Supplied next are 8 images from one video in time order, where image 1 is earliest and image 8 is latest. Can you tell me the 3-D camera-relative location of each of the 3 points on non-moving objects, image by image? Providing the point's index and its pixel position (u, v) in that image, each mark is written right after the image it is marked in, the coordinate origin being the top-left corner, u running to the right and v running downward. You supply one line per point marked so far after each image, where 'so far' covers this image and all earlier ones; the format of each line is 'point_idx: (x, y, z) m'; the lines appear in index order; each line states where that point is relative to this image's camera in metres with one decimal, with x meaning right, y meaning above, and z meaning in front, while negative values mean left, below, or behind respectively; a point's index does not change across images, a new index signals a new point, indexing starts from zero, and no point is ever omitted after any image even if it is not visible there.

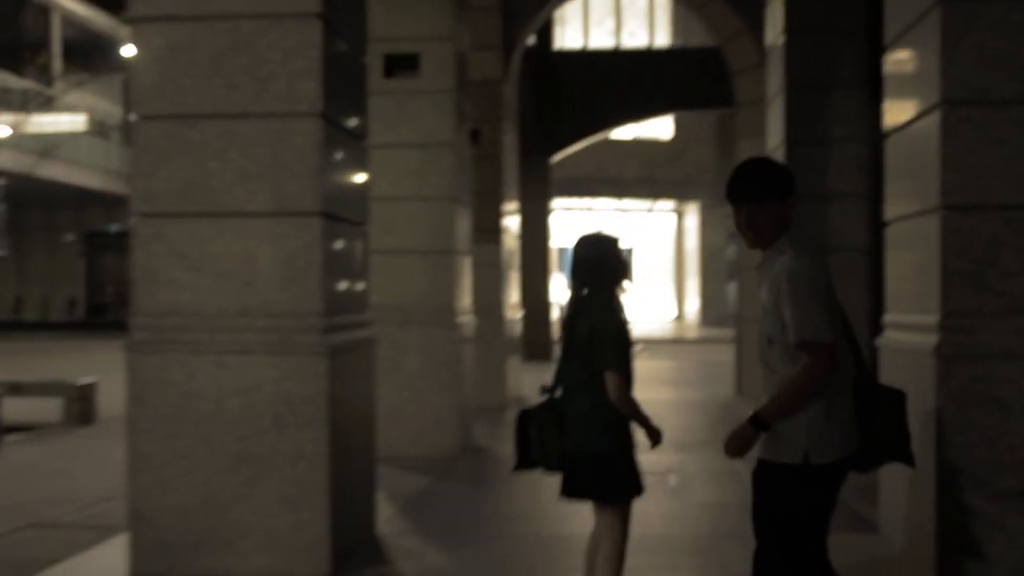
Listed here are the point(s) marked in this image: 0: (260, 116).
0: (-1.4, +0.9, +6.5) m
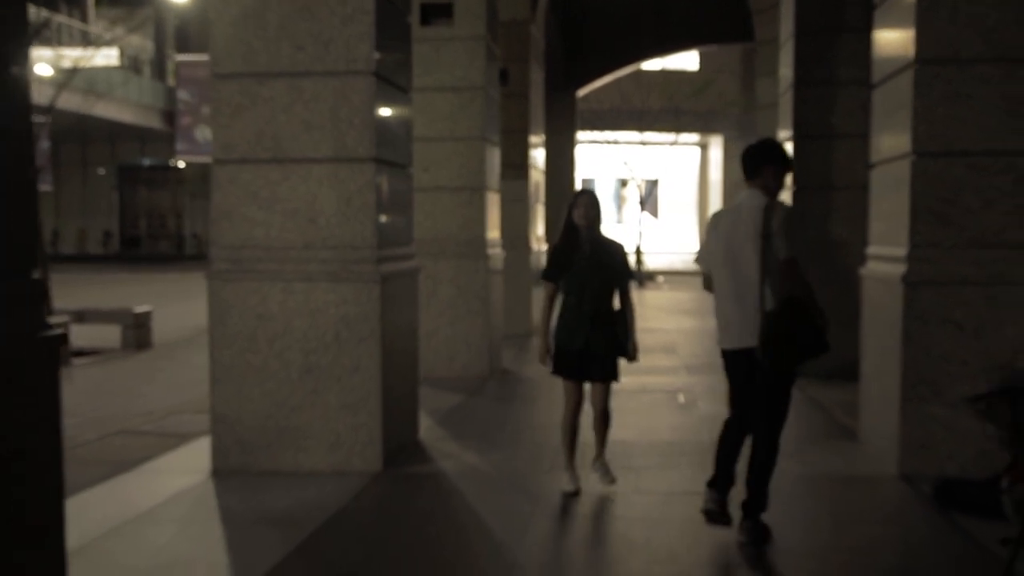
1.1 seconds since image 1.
0: (-1.2, +1.4, +7.5) m
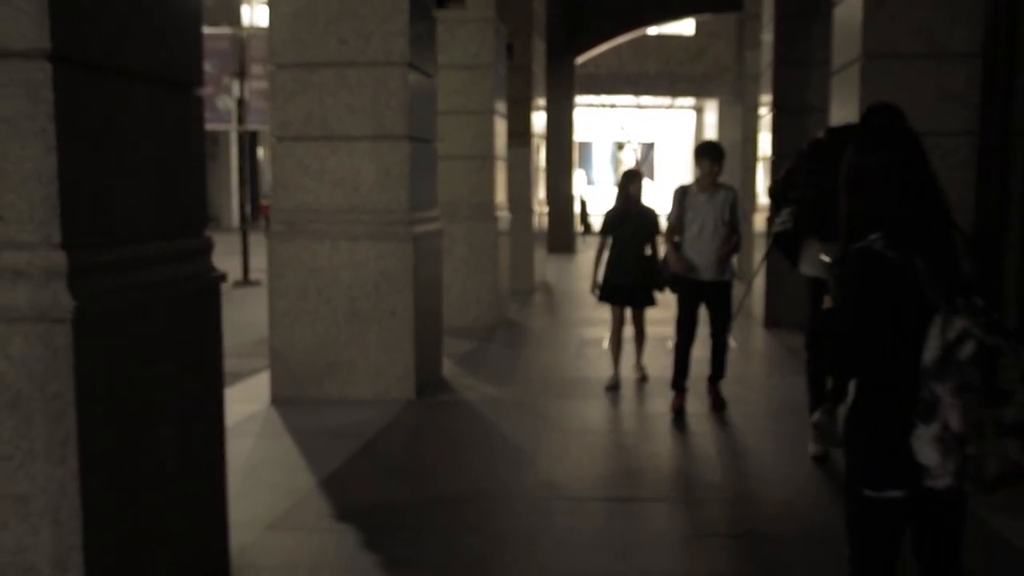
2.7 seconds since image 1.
0: (-1.1, +1.7, +8.8) m
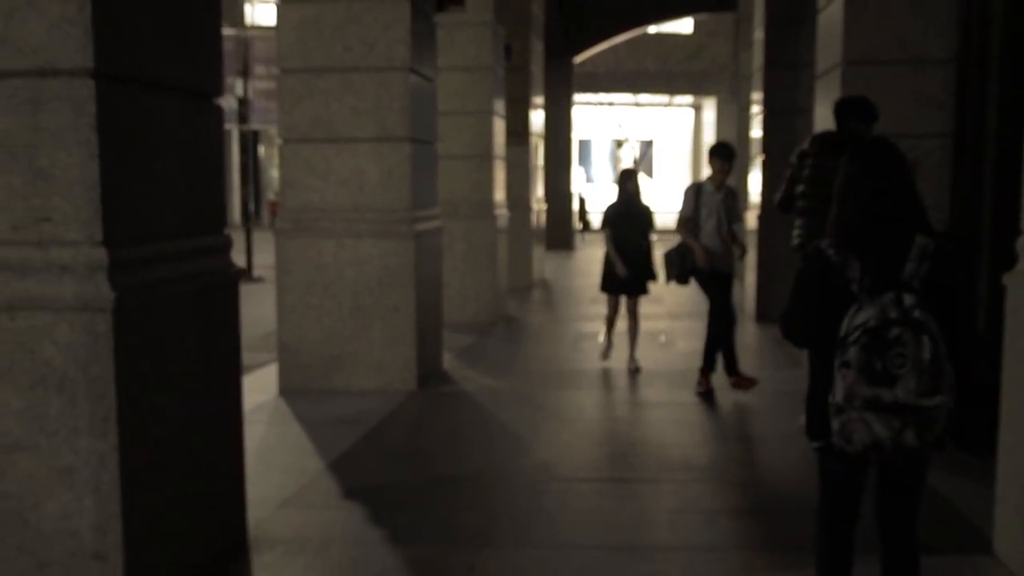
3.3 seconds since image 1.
0: (-1.1, +1.7, +9.2) m
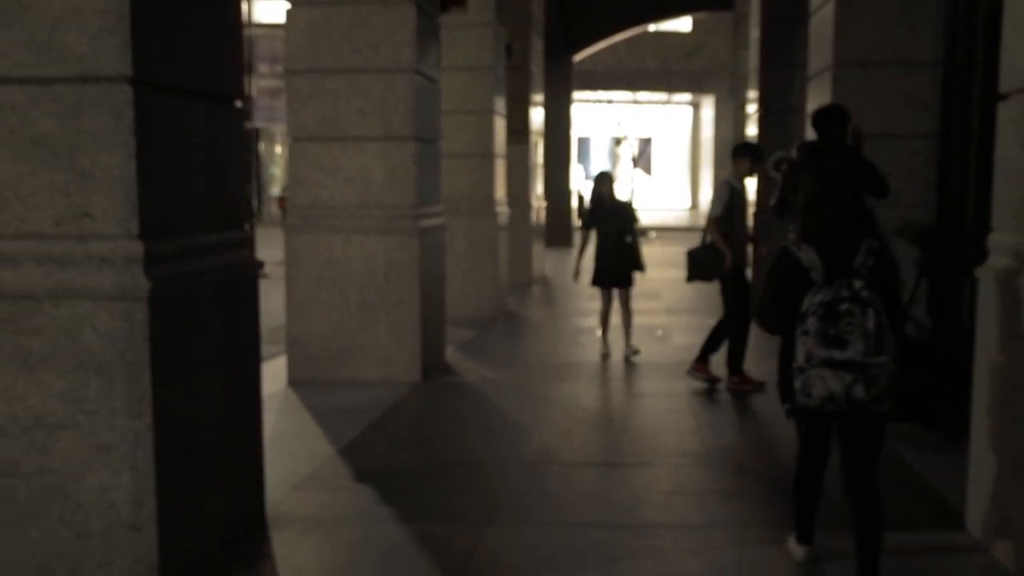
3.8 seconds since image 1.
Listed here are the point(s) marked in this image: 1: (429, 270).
0: (-1.1, +1.7, +9.5) m
1: (-0.7, +0.2, +10.0) m
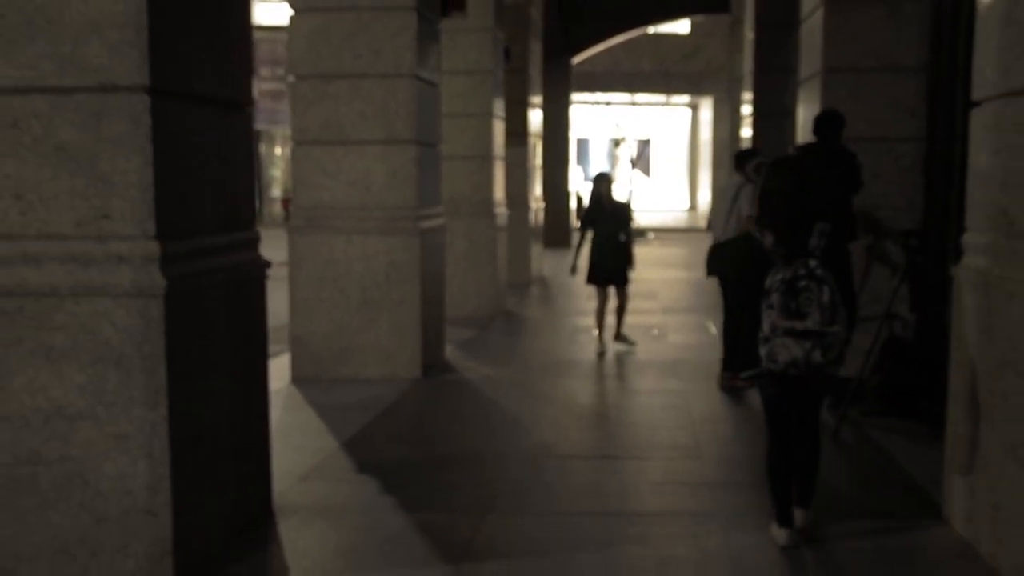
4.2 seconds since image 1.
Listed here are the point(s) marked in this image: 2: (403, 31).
0: (-1.1, +1.8, +9.8) m
1: (-0.7, +0.2, +10.2) m
2: (-0.9, +2.1, +9.7) m
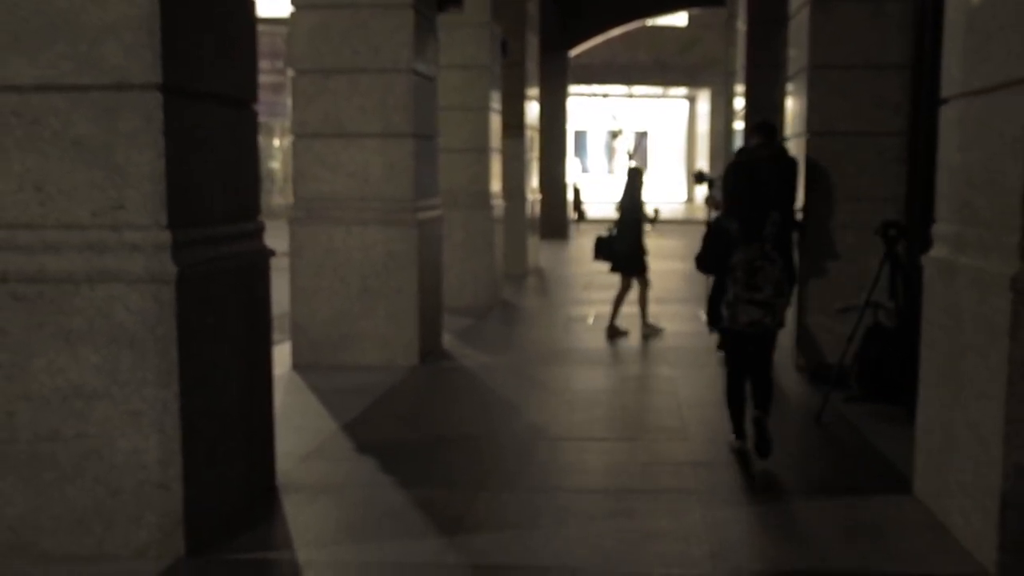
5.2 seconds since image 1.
0: (-1.2, +1.8, +10.0) m
1: (-0.8, +0.2, +10.5) m
2: (-0.9, +2.2, +10.0) m
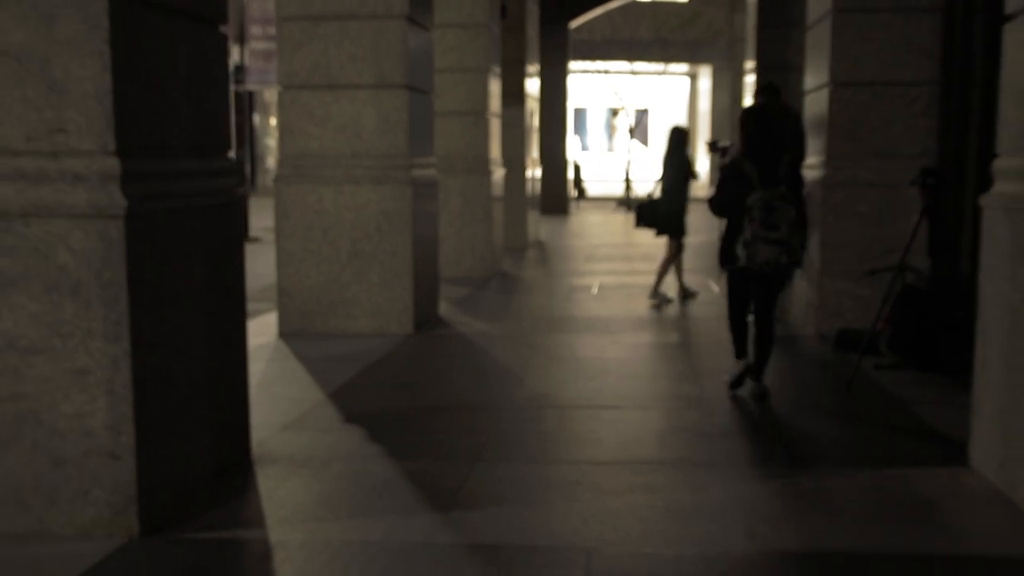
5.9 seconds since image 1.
0: (-1.2, +2.1, +9.3) m
1: (-0.8, +0.6, +9.8) m
2: (-0.9, +2.5, +9.3) m
